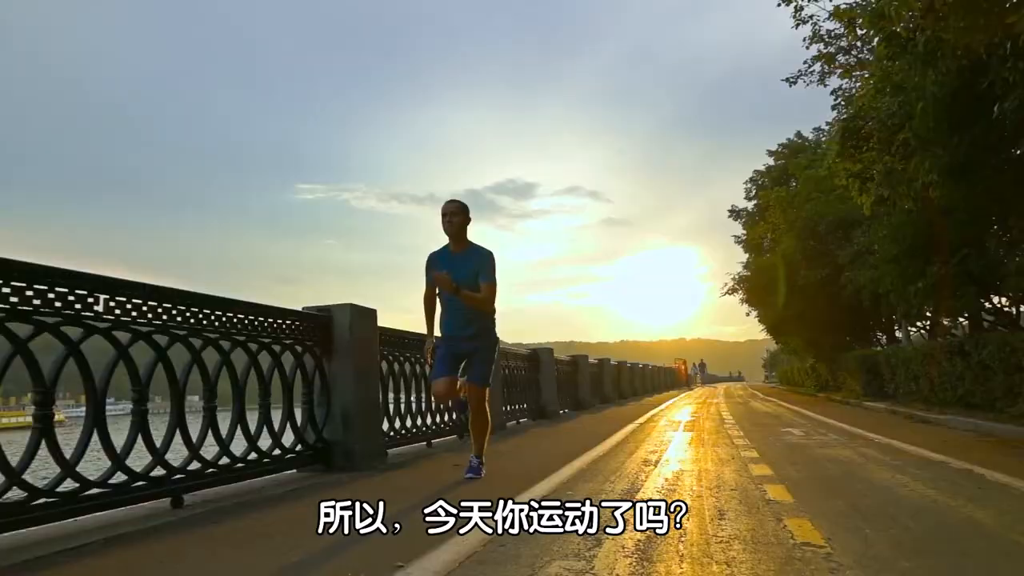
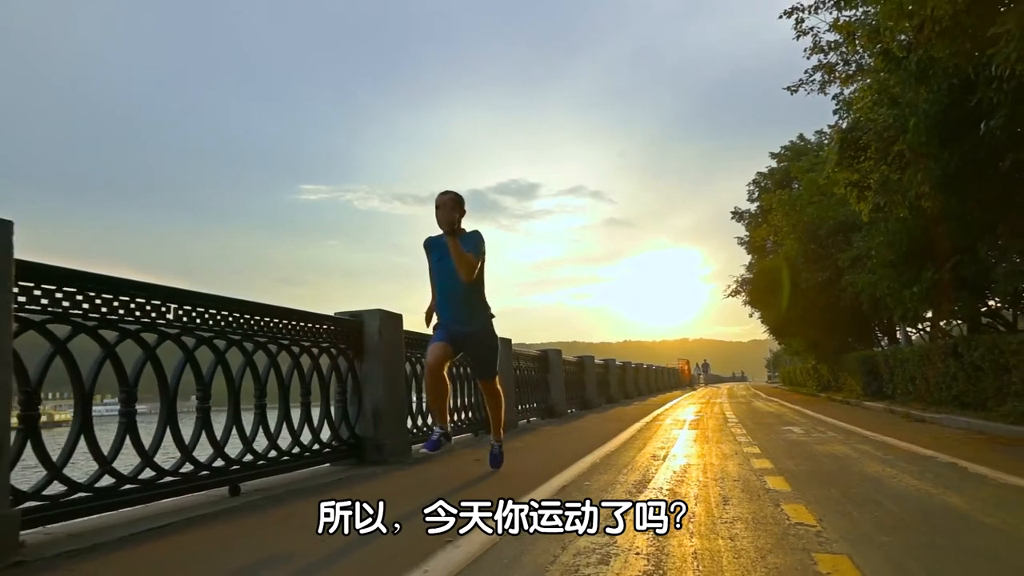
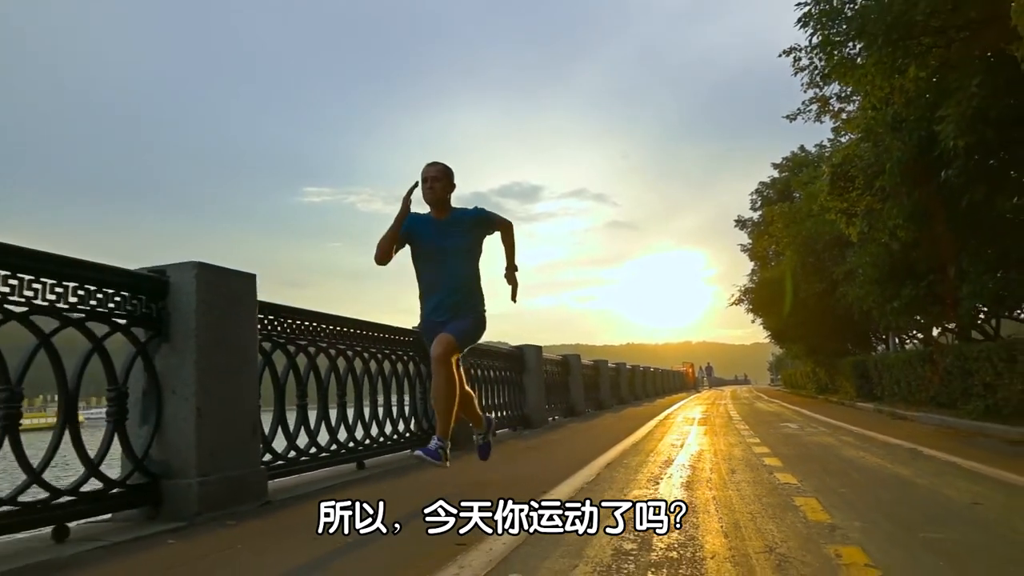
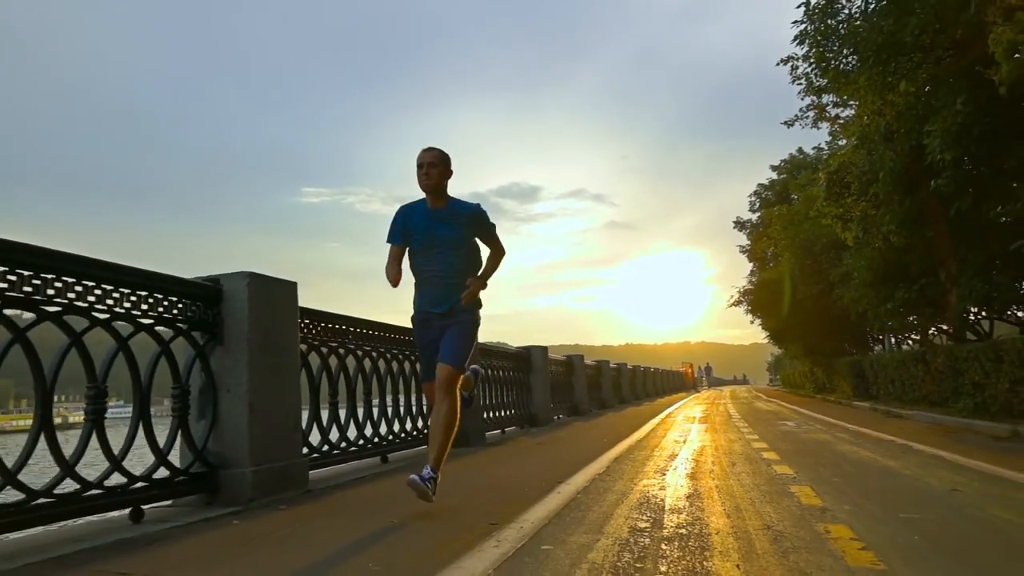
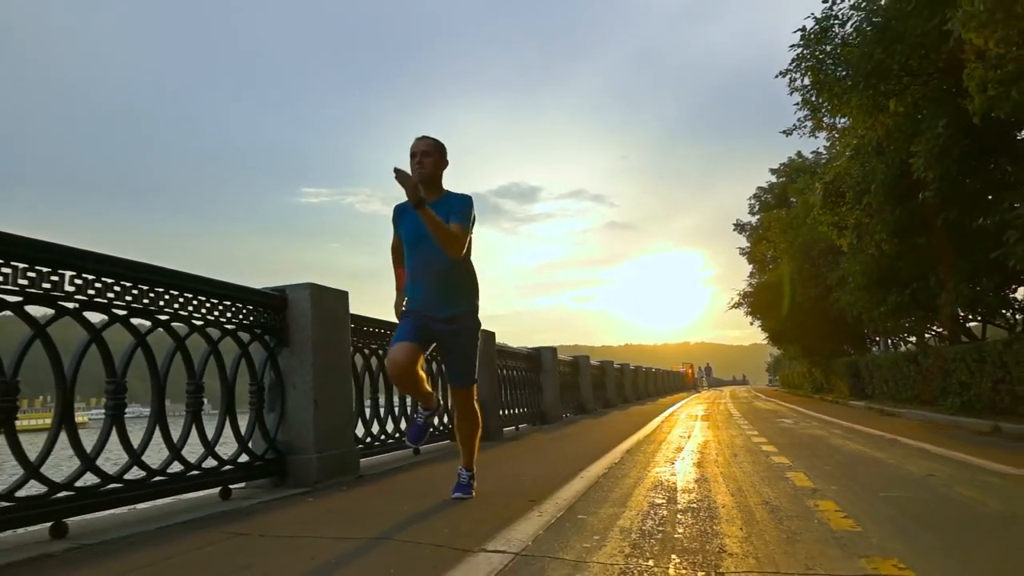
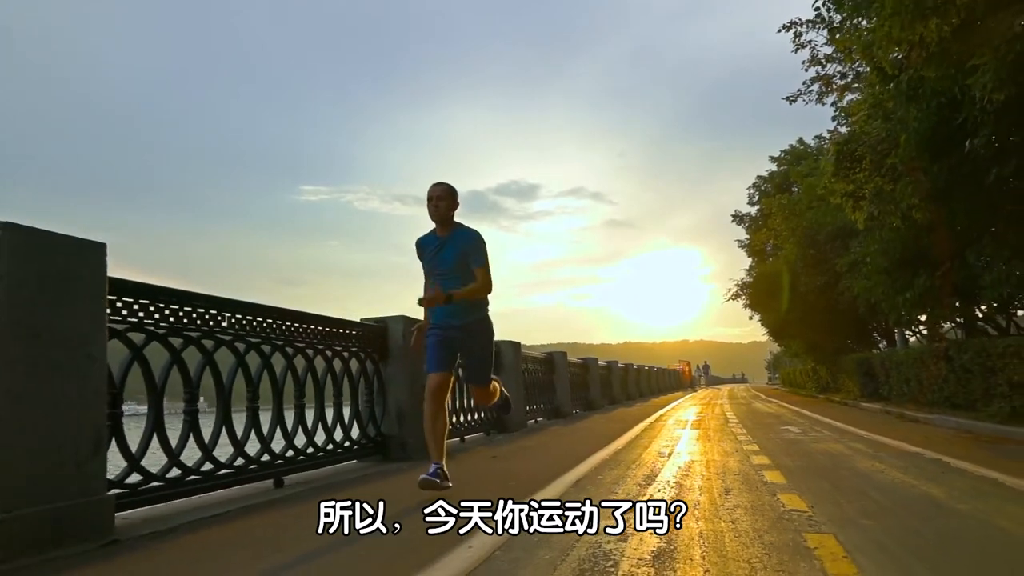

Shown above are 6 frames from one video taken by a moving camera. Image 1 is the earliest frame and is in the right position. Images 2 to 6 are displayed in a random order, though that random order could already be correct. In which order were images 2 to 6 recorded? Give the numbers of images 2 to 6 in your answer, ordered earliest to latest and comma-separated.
2, 6, 3, 4, 5
